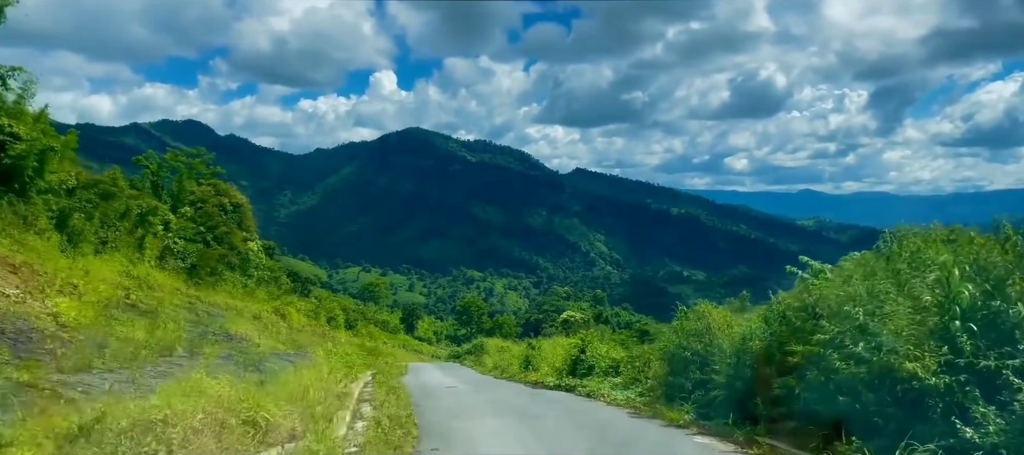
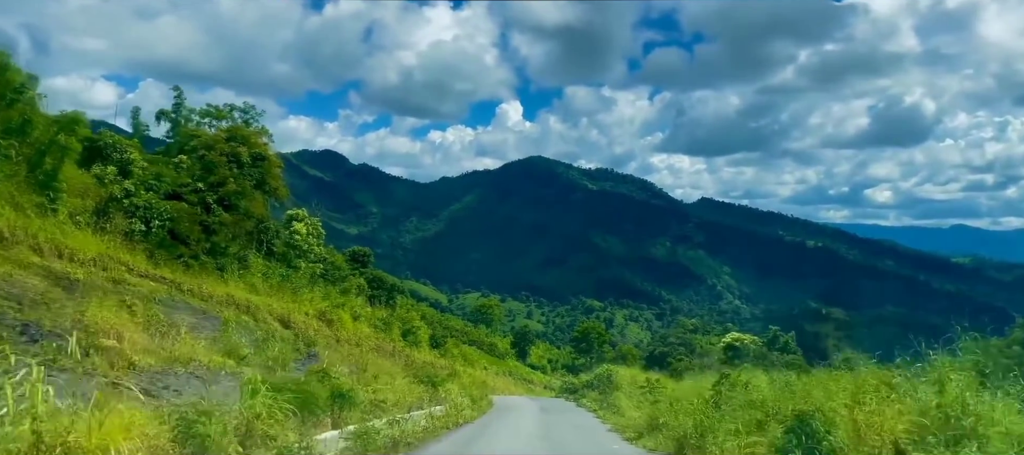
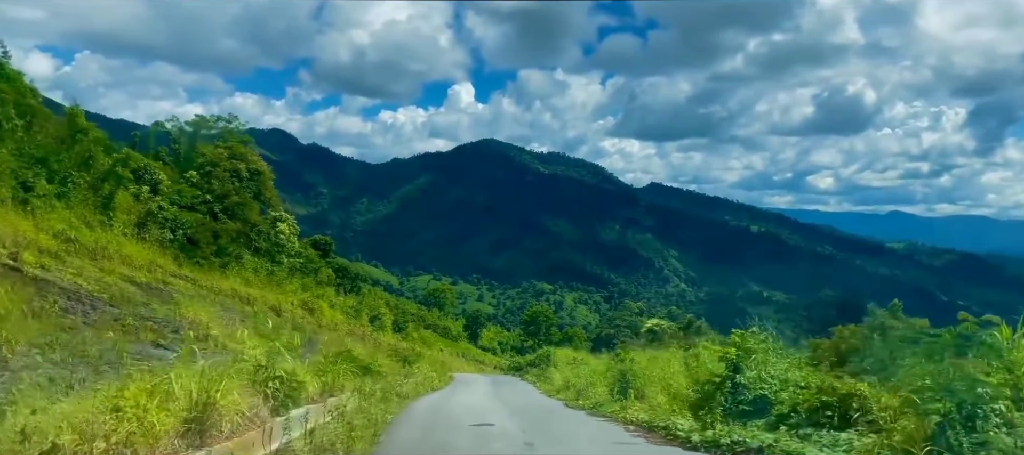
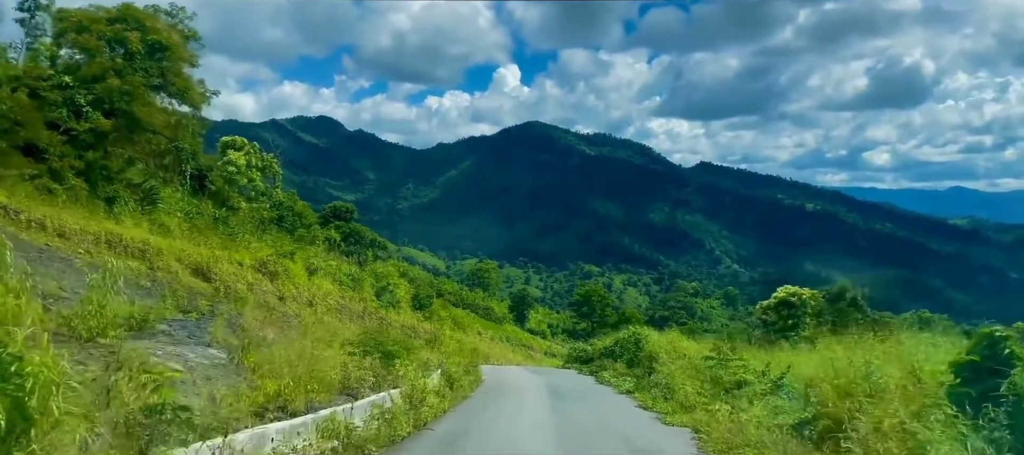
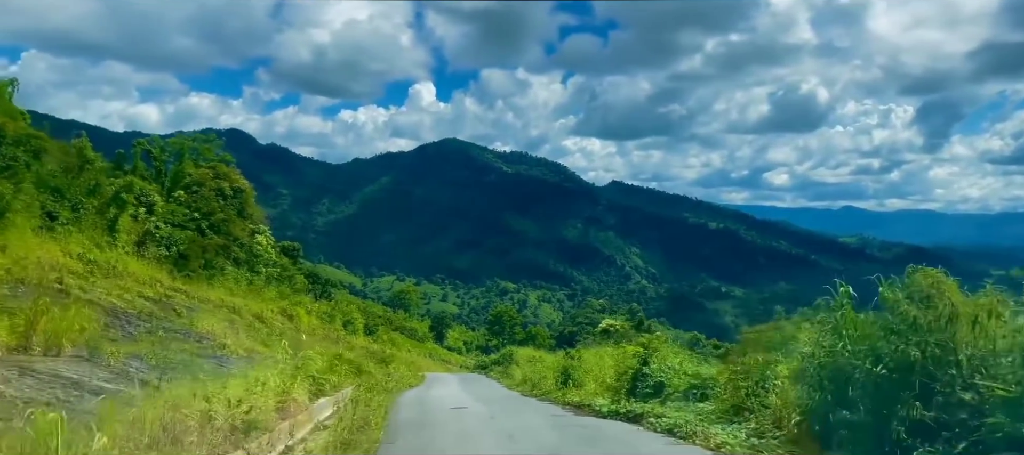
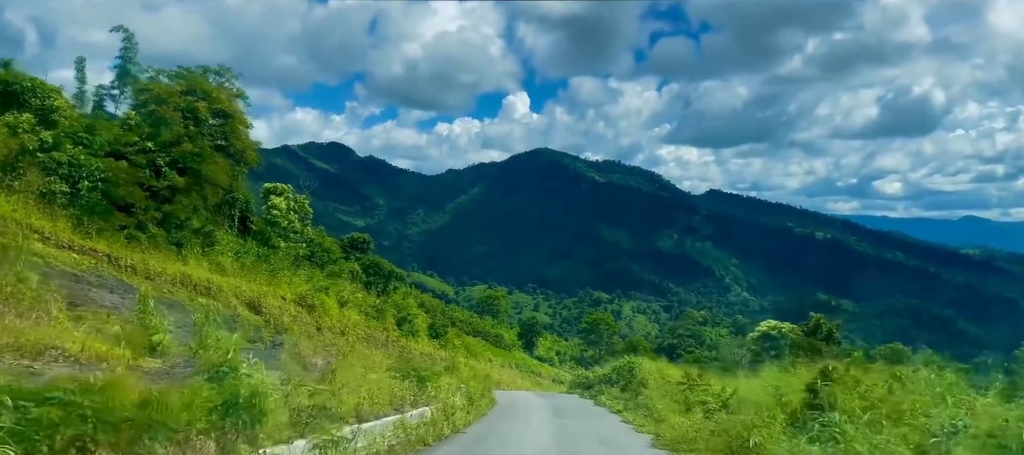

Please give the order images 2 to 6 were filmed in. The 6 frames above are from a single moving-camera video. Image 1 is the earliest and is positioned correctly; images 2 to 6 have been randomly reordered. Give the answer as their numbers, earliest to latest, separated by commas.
5, 3, 2, 6, 4
